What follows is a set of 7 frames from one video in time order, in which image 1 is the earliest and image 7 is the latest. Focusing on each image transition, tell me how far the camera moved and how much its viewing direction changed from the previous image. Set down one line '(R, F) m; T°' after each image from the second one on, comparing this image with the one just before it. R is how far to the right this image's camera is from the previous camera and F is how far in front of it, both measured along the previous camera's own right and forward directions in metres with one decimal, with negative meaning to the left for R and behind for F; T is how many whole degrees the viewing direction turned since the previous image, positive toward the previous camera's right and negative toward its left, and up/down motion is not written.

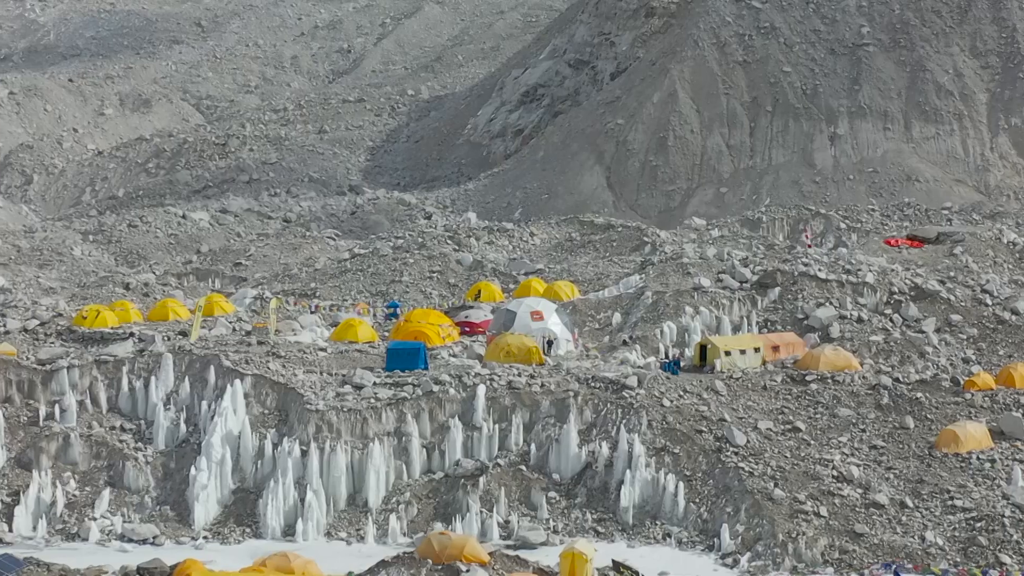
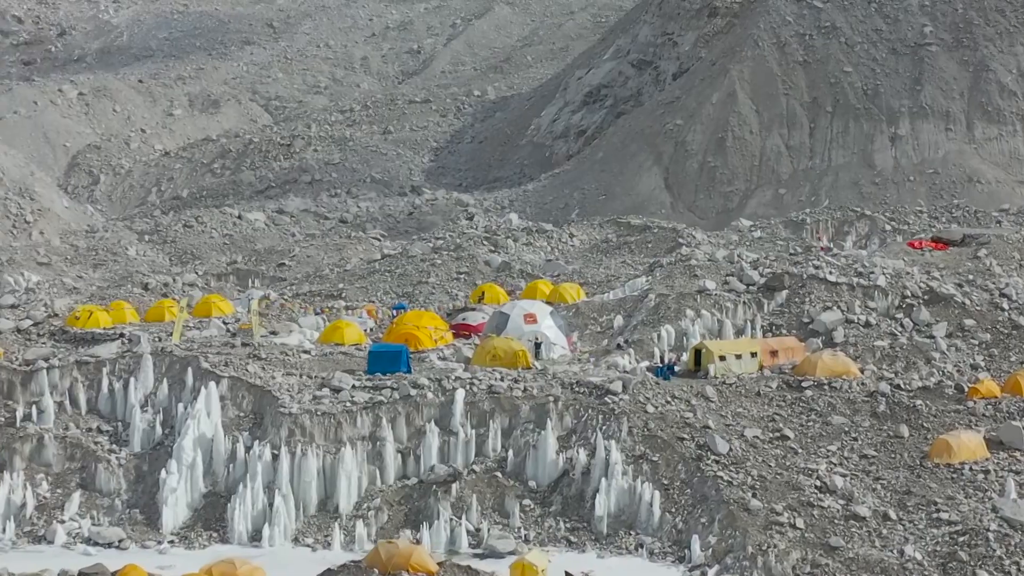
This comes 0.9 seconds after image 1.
(+1.1, +0.5) m; -3°
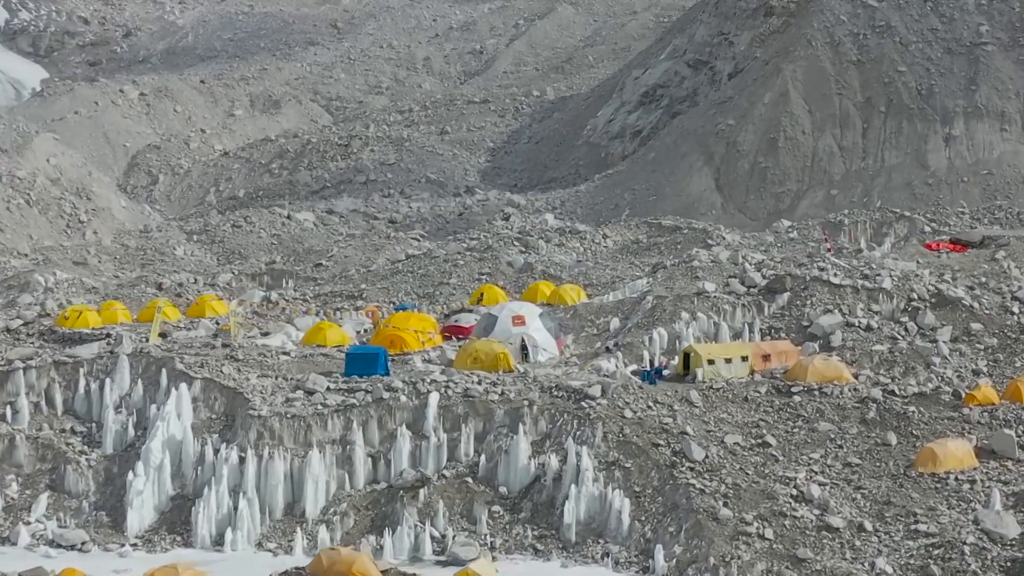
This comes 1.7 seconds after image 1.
(+1.0, +0.5) m; -2°
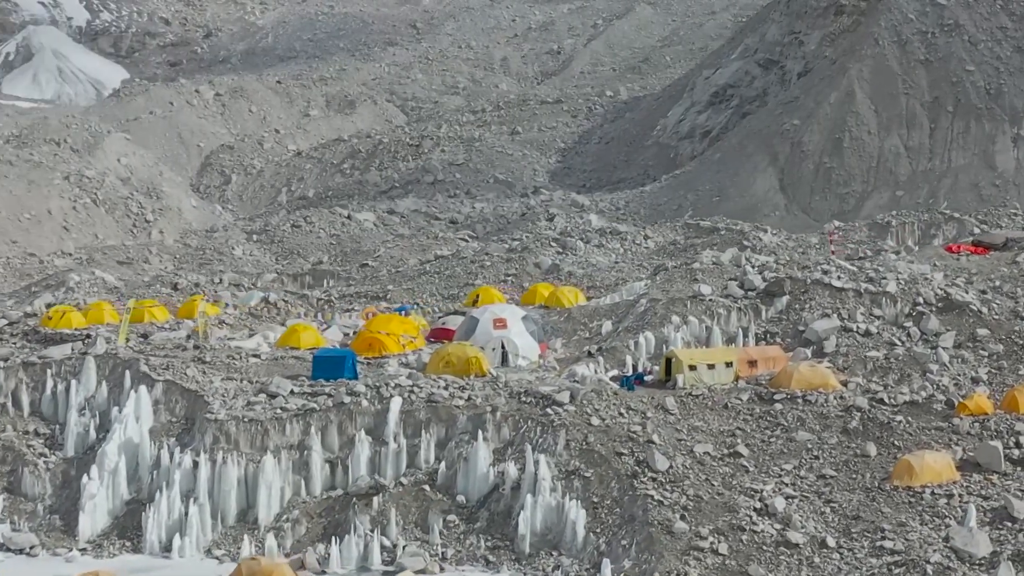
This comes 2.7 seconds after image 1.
(+1.3, +0.6) m; -3°
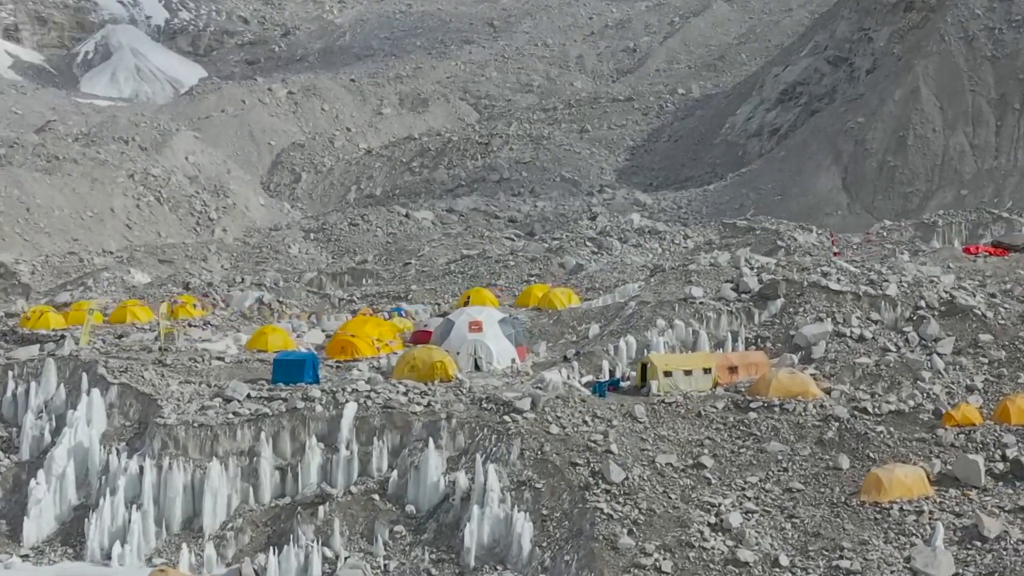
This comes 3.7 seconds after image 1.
(+1.3, +0.7) m; -3°
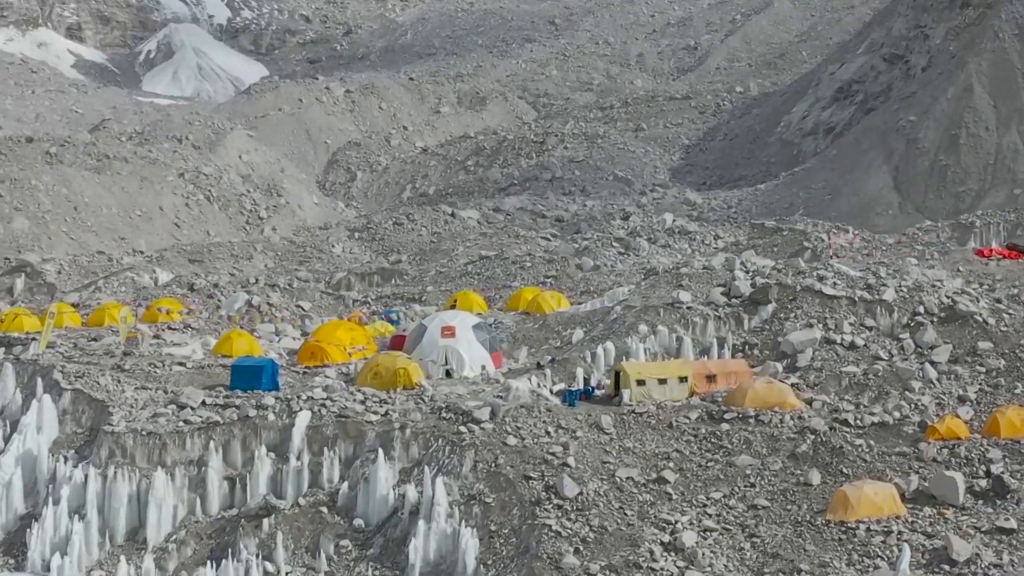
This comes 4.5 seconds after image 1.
(+1.0, +0.7) m; -2°
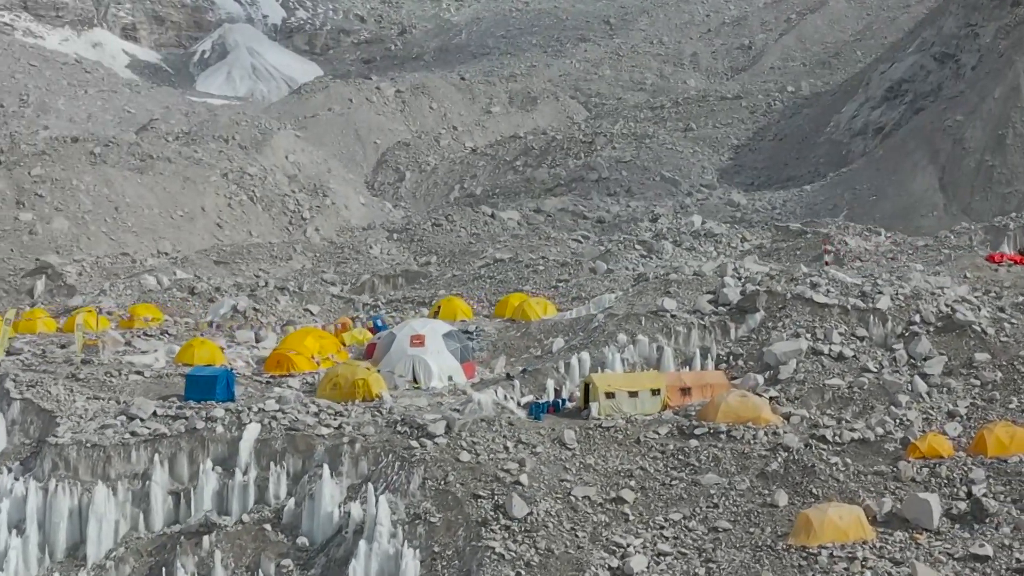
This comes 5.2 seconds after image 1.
(+0.9, +0.7) m; -2°
